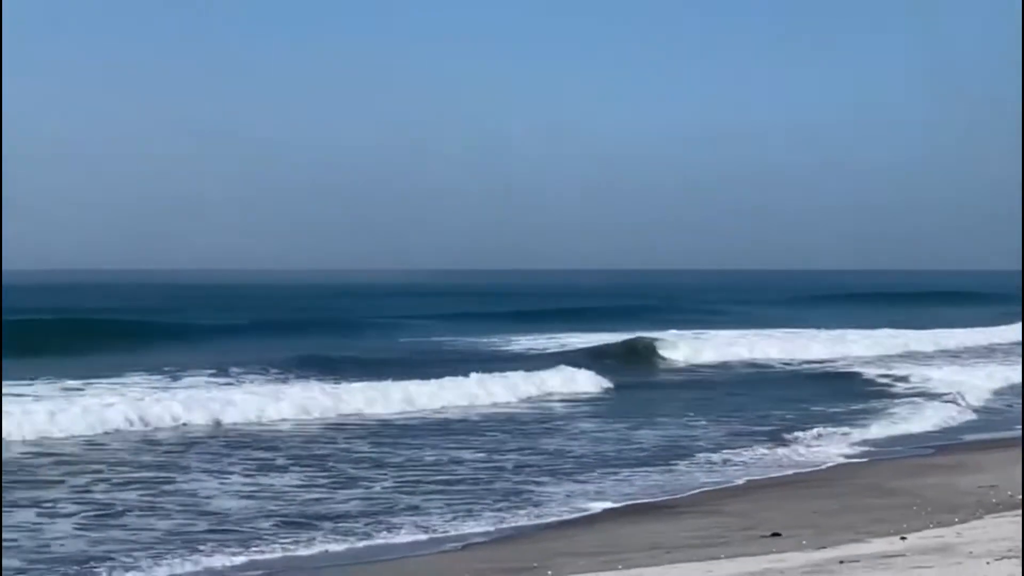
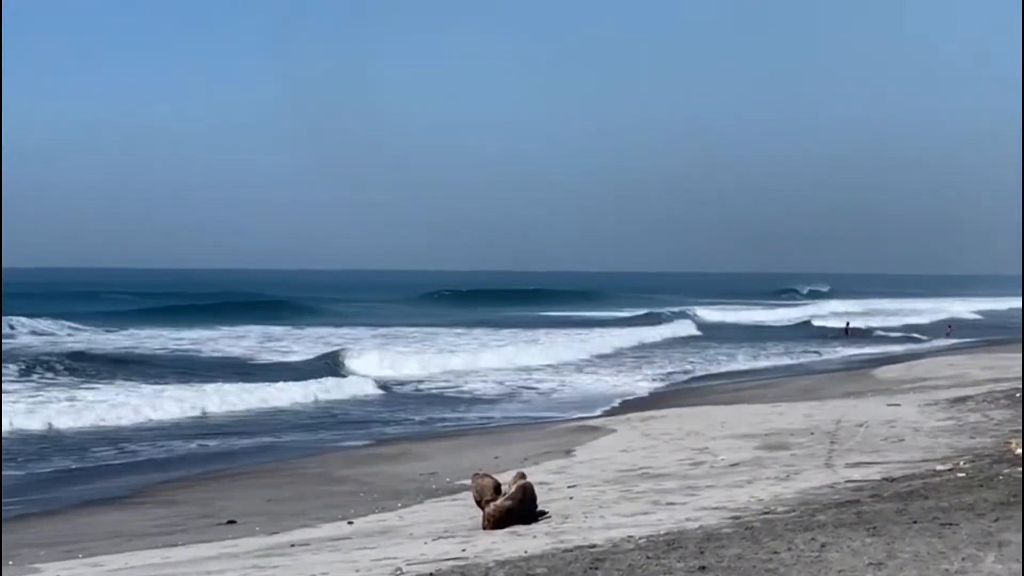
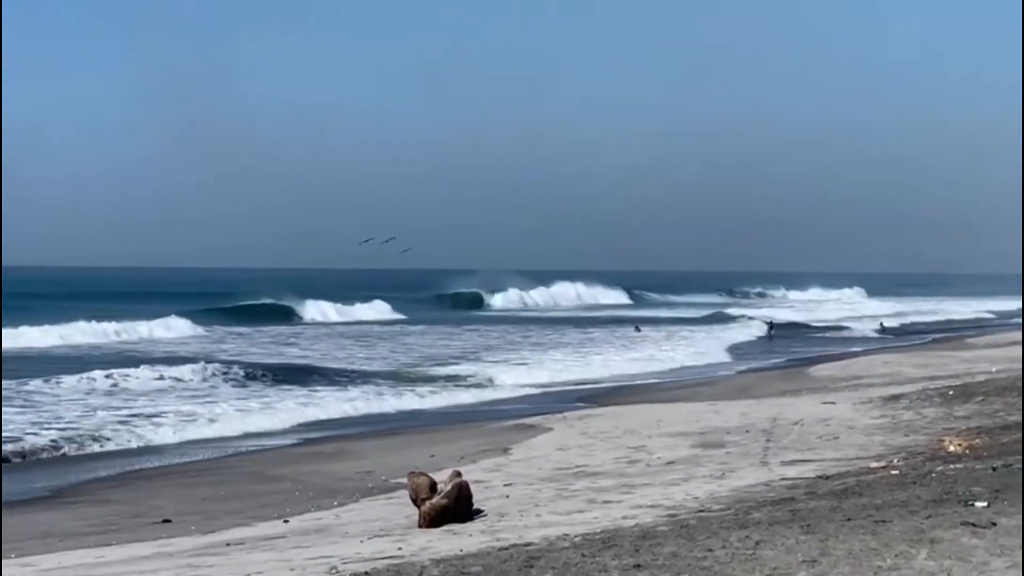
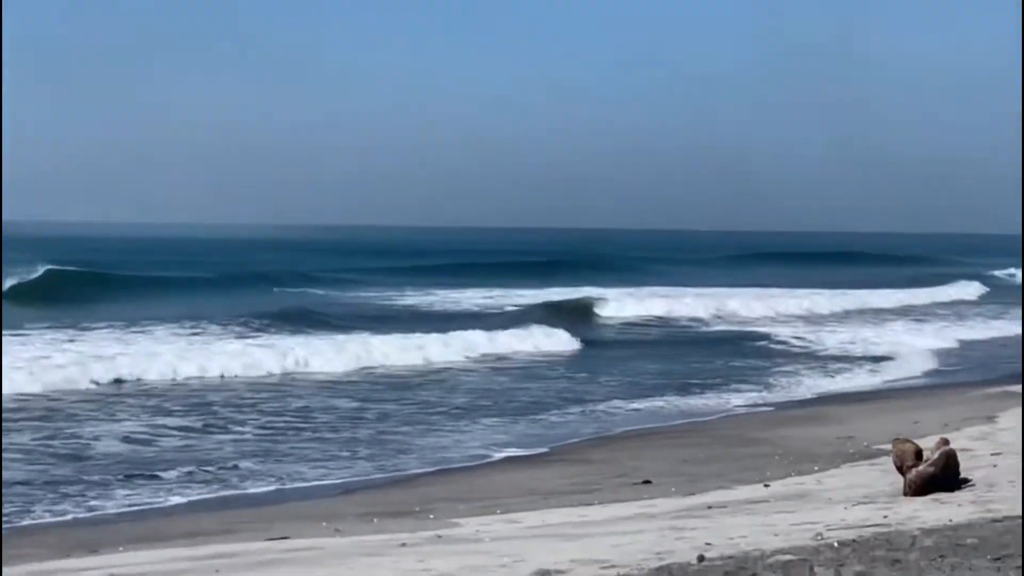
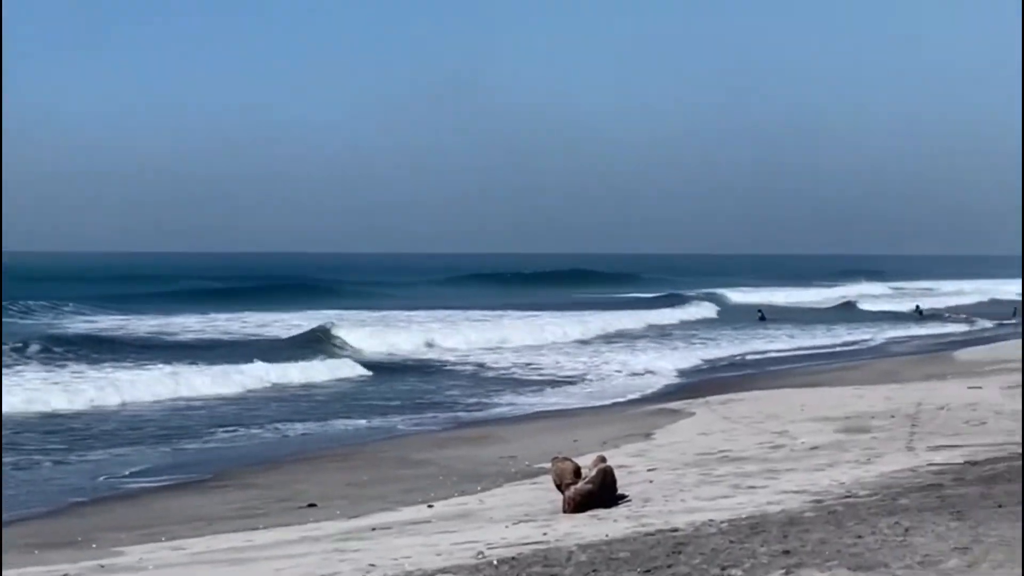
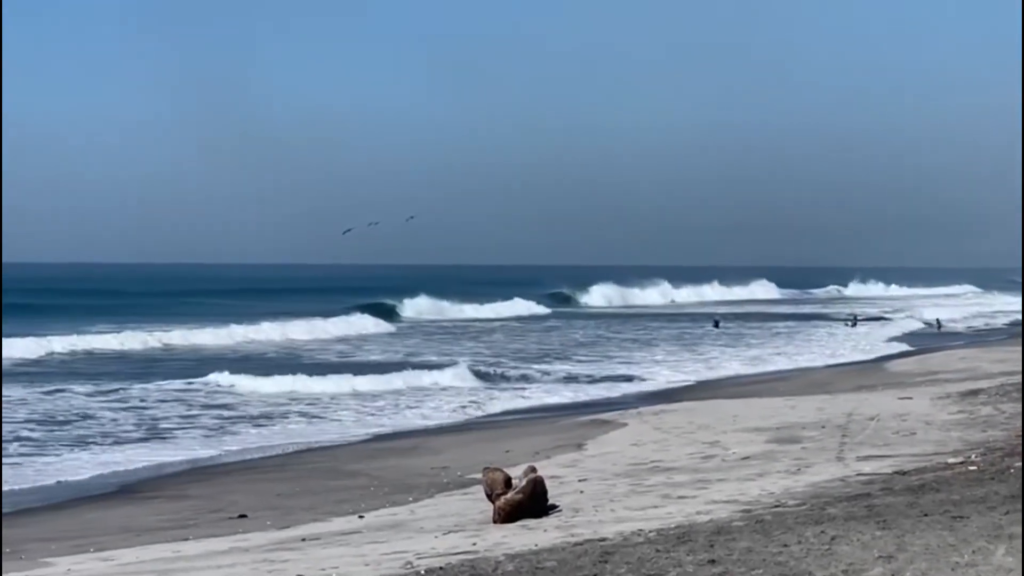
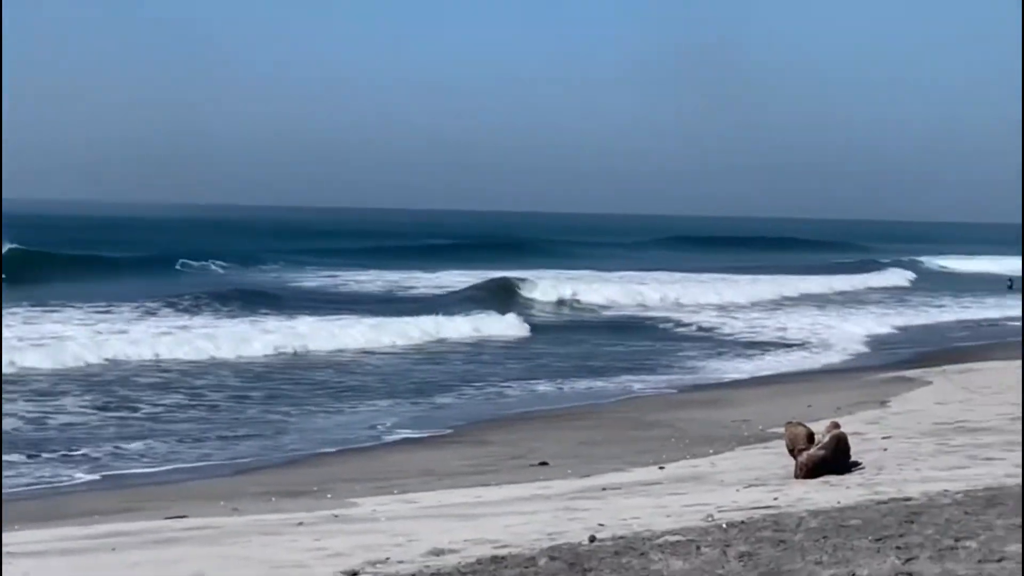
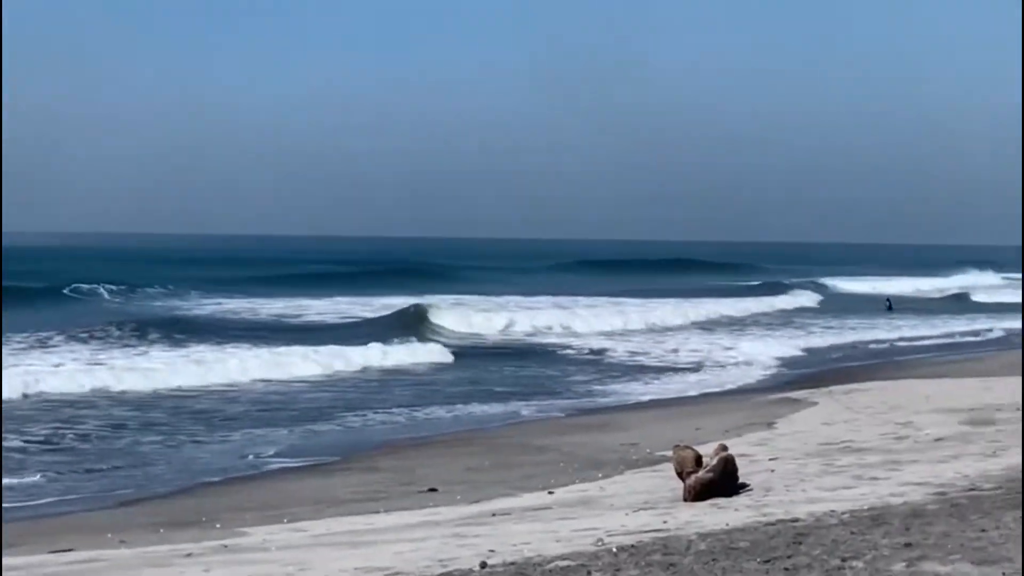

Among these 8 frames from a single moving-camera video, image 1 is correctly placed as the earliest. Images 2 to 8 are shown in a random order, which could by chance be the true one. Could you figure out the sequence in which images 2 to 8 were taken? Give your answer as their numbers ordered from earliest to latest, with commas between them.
4, 7, 8, 5, 2, 3, 6
